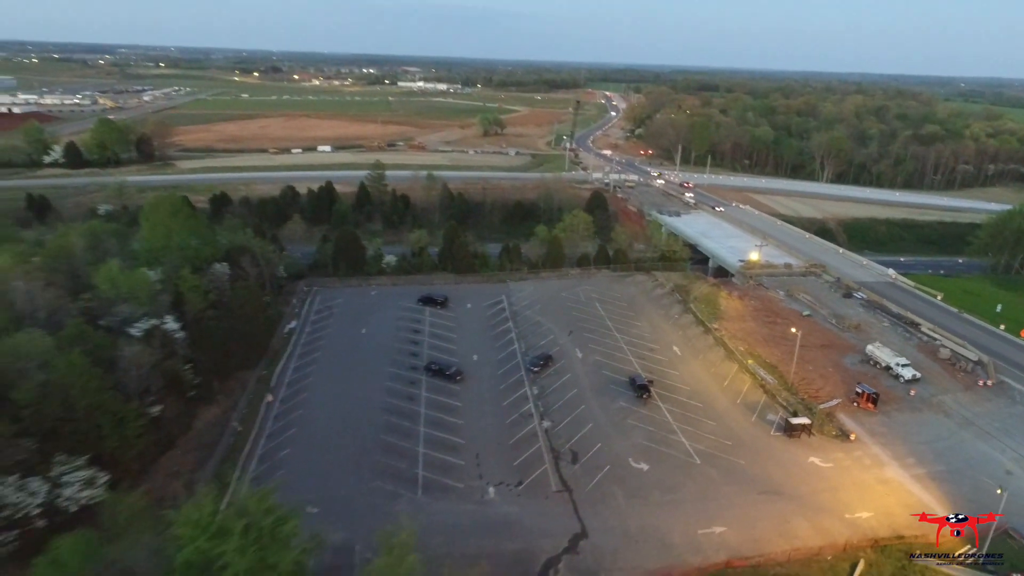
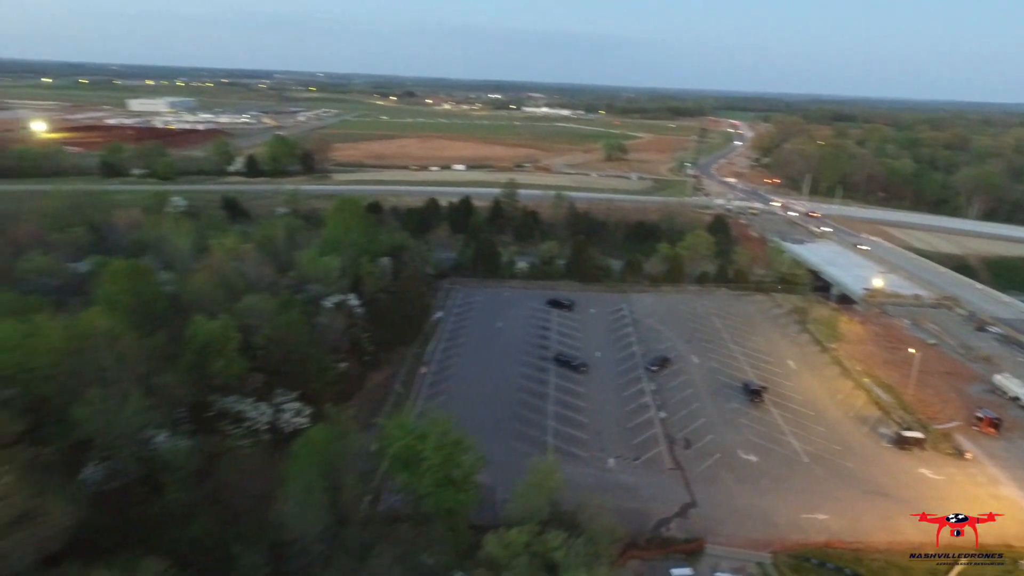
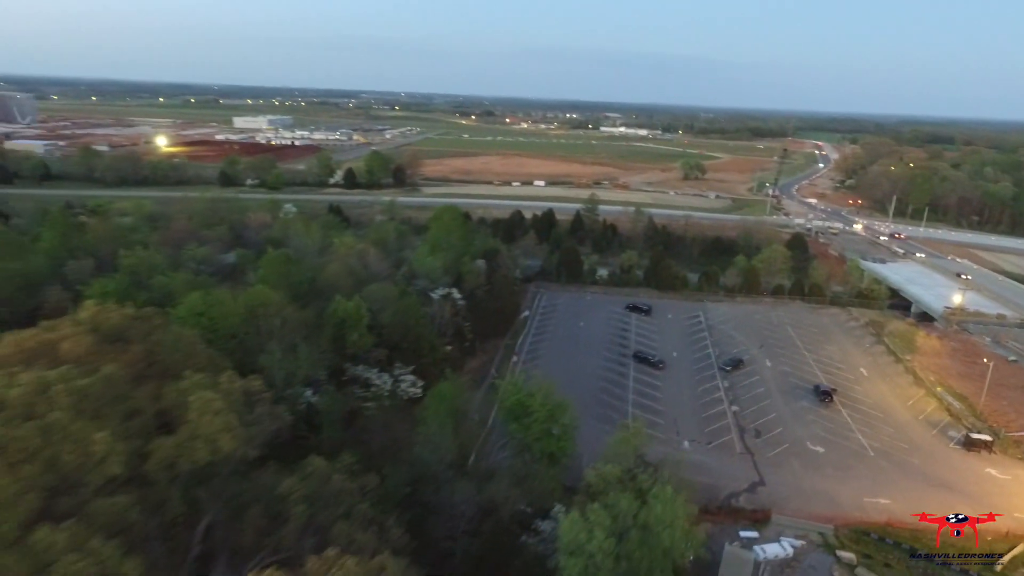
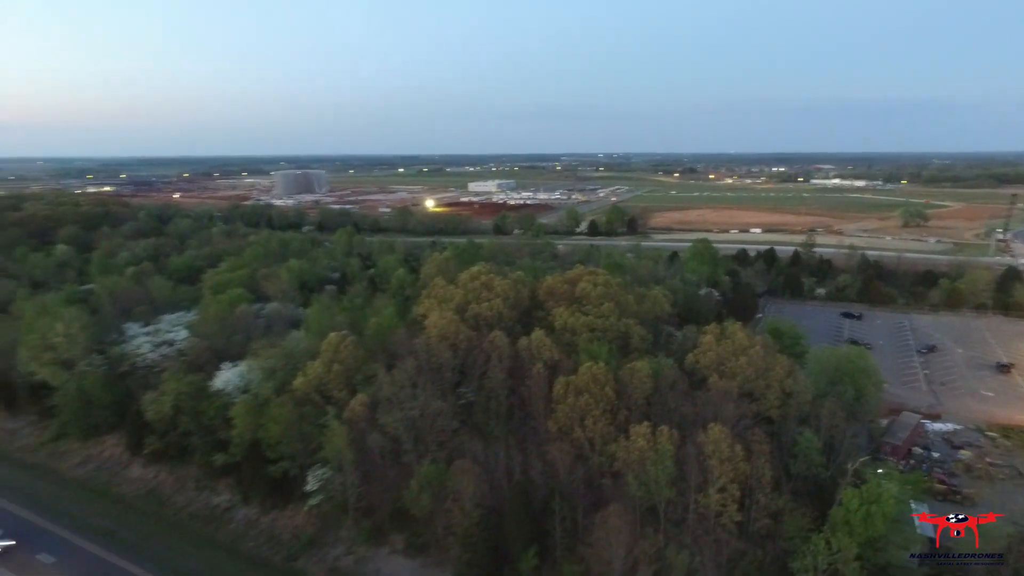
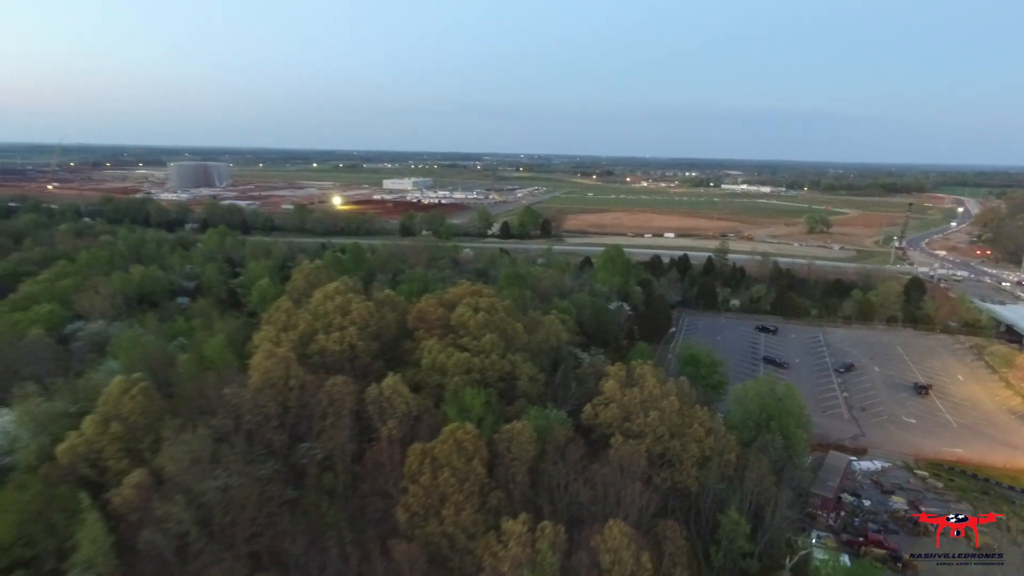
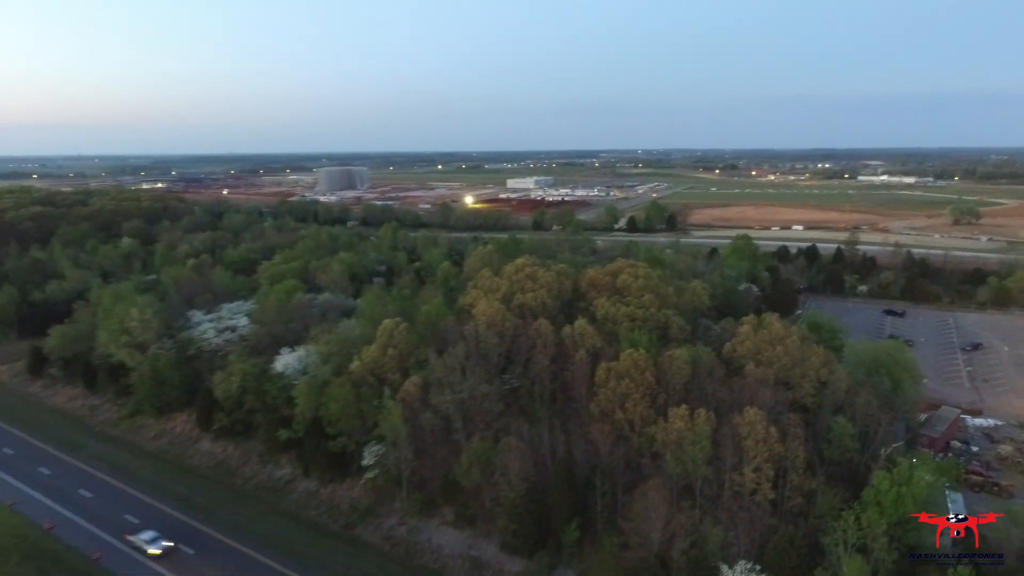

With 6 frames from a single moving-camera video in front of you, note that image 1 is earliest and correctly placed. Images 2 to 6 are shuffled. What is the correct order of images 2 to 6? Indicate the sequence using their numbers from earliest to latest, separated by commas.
2, 3, 5, 4, 6
